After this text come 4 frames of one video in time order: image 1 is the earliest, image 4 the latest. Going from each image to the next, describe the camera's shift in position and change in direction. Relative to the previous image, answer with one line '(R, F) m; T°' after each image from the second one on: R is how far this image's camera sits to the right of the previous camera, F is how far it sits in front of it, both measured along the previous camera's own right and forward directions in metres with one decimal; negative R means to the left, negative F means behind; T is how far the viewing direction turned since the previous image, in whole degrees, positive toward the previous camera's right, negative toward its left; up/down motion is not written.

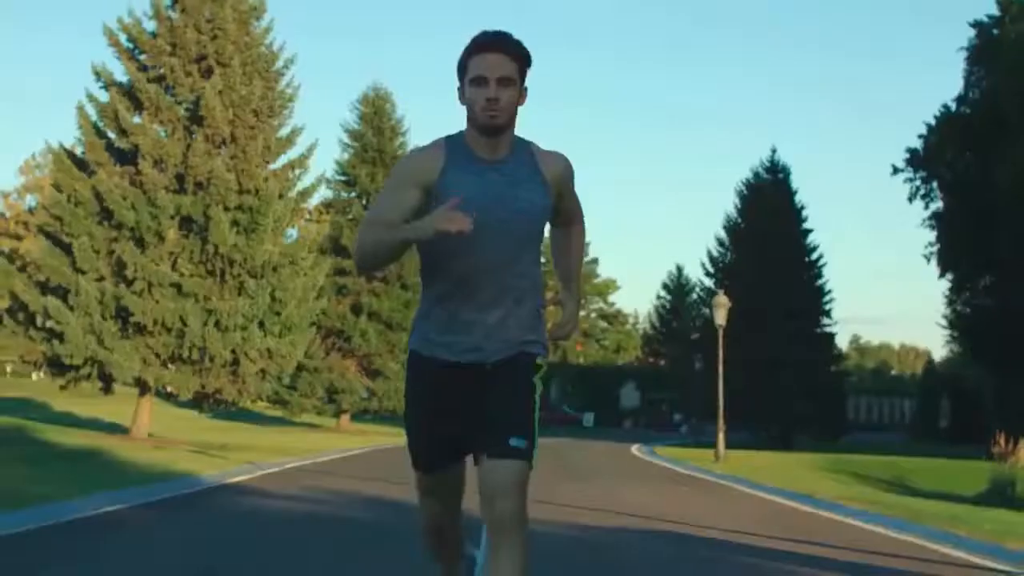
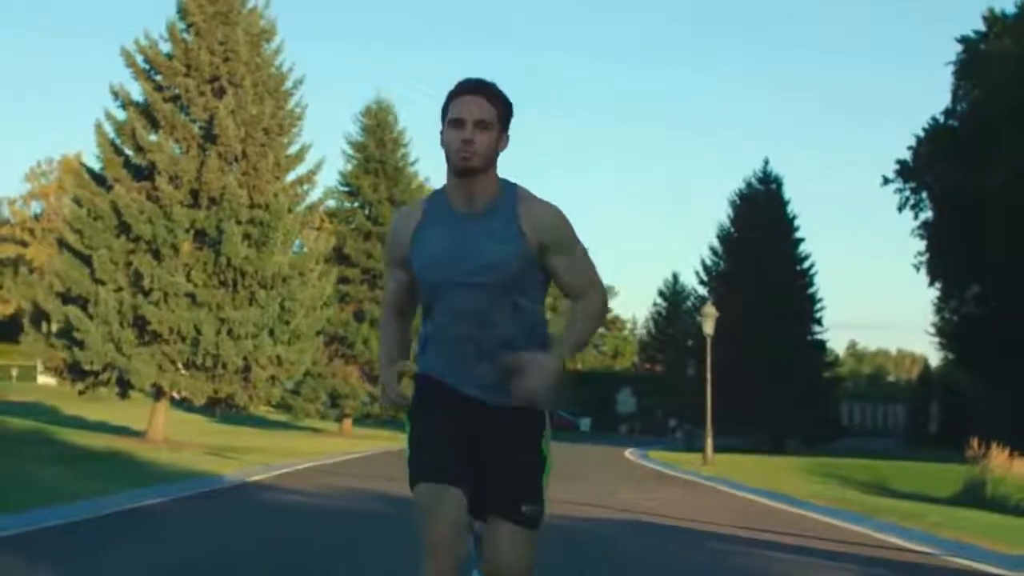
(0.0, -0.9) m; 0°
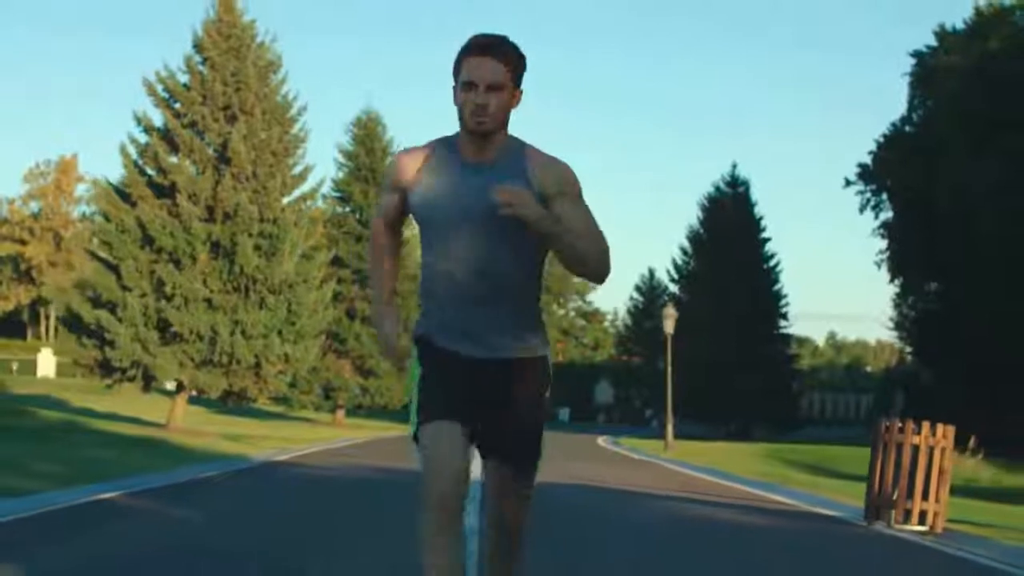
(0.0, -2.3) m; +1°
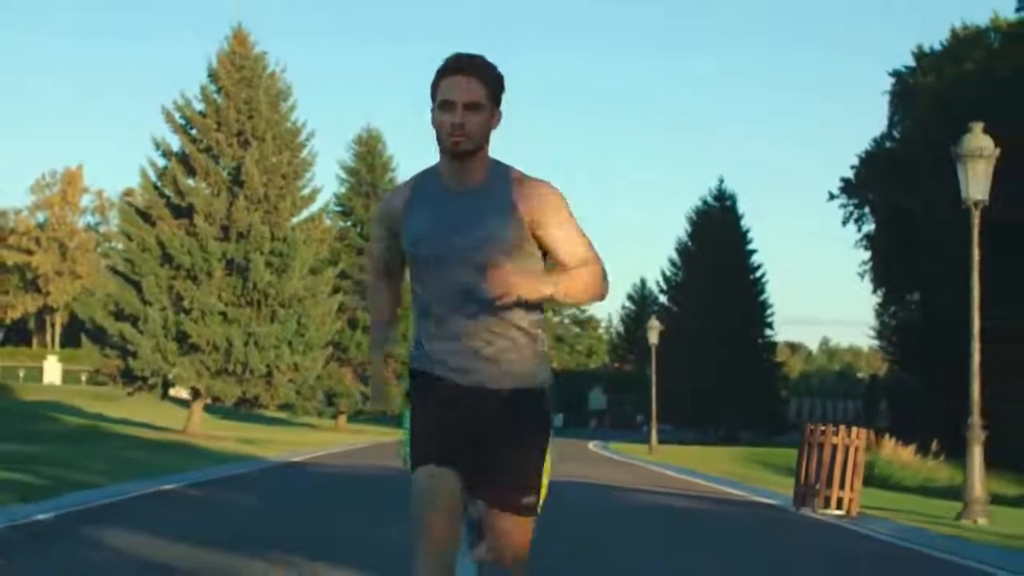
(0.0, -1.5) m; 0°
